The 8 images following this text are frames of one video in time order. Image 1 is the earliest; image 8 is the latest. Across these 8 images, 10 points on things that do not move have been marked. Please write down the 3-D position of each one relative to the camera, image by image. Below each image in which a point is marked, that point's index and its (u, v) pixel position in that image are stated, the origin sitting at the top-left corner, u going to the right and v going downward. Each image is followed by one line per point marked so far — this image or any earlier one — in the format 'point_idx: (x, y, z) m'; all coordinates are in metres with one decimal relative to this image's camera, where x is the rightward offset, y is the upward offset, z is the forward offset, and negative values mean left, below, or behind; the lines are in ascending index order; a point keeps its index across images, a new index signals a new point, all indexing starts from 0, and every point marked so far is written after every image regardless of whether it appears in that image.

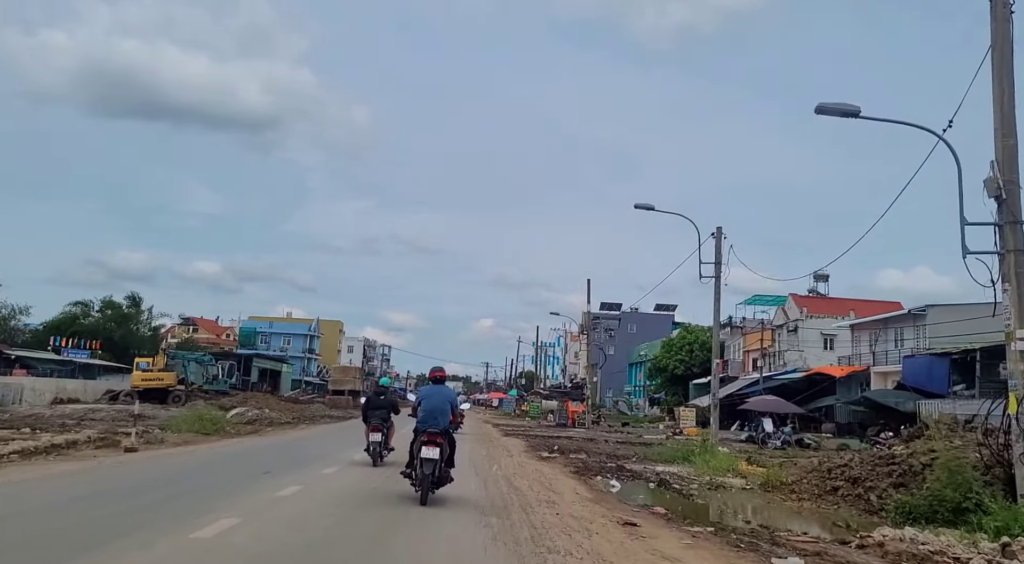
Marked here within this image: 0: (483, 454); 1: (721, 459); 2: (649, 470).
0: (-0.8, -4.4, +19.8) m
1: (+5.1, -4.4, +19.0) m
2: (+3.0, -4.2, +17.1) m
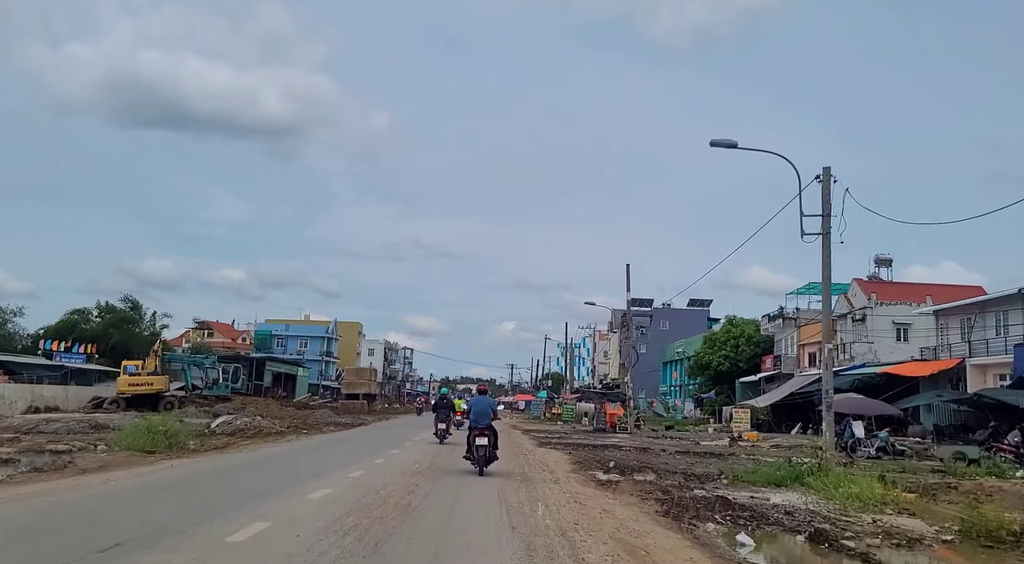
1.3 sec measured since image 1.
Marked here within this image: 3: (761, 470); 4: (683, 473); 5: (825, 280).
0: (+0.1, -3.6, +14.5) m
1: (+5.9, -3.5, +13.5) m
2: (+3.7, -3.3, +11.6) m
3: (+5.2, -3.9, +16.0) m
4: (+3.5, -3.9, +16.0) m
5: (+6.4, 0.0, +15.8) m
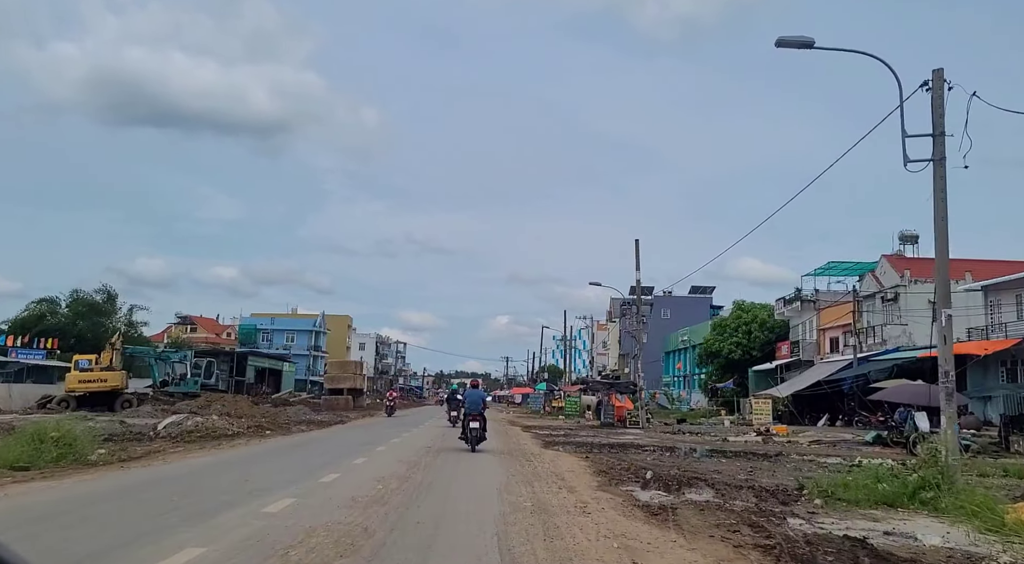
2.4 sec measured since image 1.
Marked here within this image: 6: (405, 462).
0: (+0.1, -2.8, +10.2) m
1: (+6.0, -2.7, +9.3) m
2: (+3.8, -2.5, +7.4) m
3: (+5.2, -3.0, +11.8) m
4: (+3.6, -3.1, +11.8) m
5: (+6.4, +0.9, +11.5) m
6: (-2.2, -3.7, +15.8) m
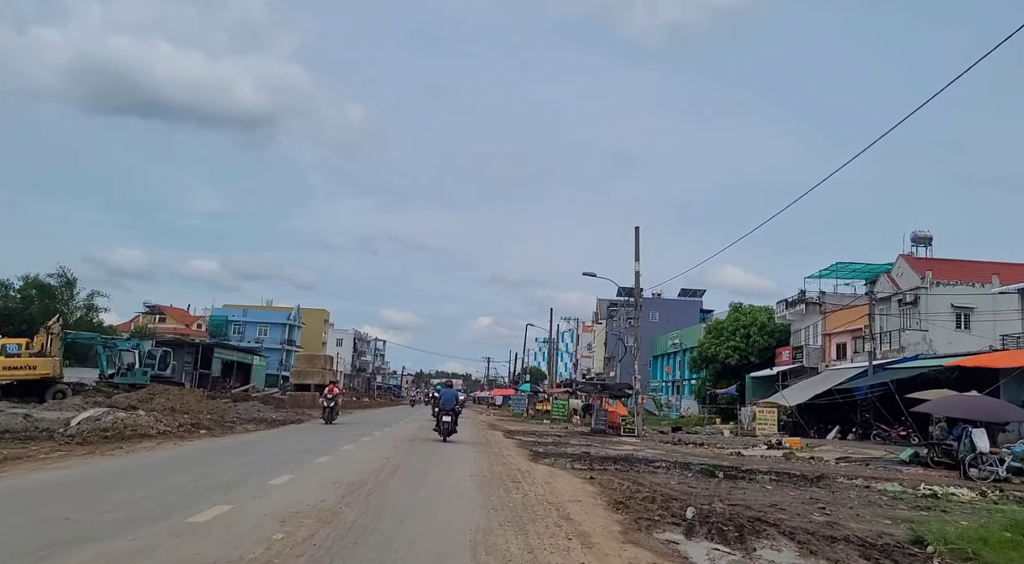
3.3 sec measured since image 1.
0: (0.0, -2.2, +6.4) m
1: (+5.9, -2.3, +5.6) m
2: (+3.7, -2.0, +3.7) m
3: (+5.0, -2.6, +8.1) m
4: (+3.4, -2.6, +8.1) m
5: (+6.3, +1.3, +7.9) m
6: (-2.5, -3.0, +12.0) m
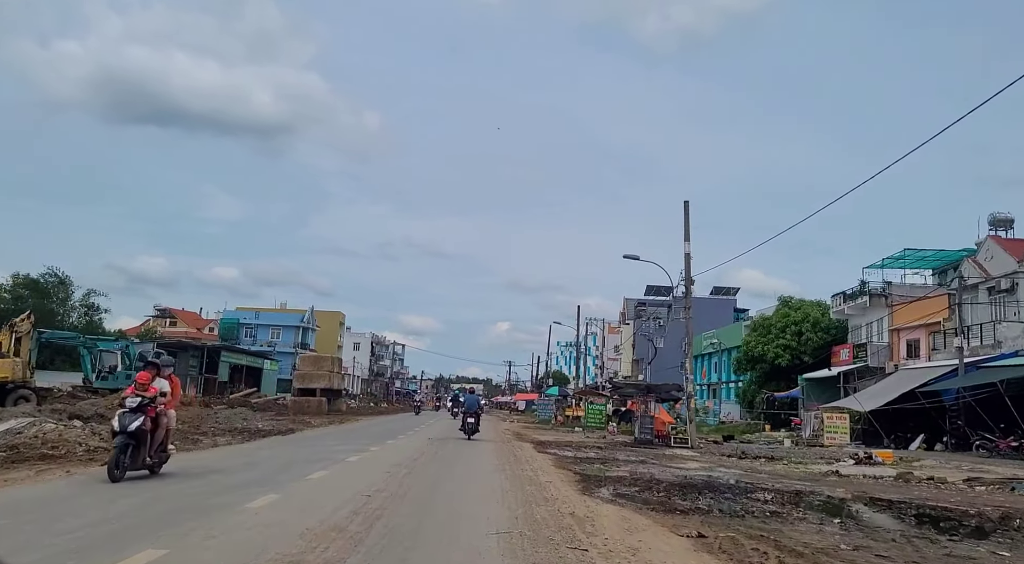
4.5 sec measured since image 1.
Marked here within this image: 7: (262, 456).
0: (+0.4, -1.5, +1.6) m
1: (+6.2, -1.5, +0.7) m
2: (+4.0, -1.3, -1.2) m
3: (+5.4, -1.9, +3.2) m
4: (+3.8, -1.9, +3.2) m
5: (+6.7, +2.0, +3.0) m
6: (-2.0, -2.4, +7.3) m
7: (-4.6, -3.2, +14.1) m
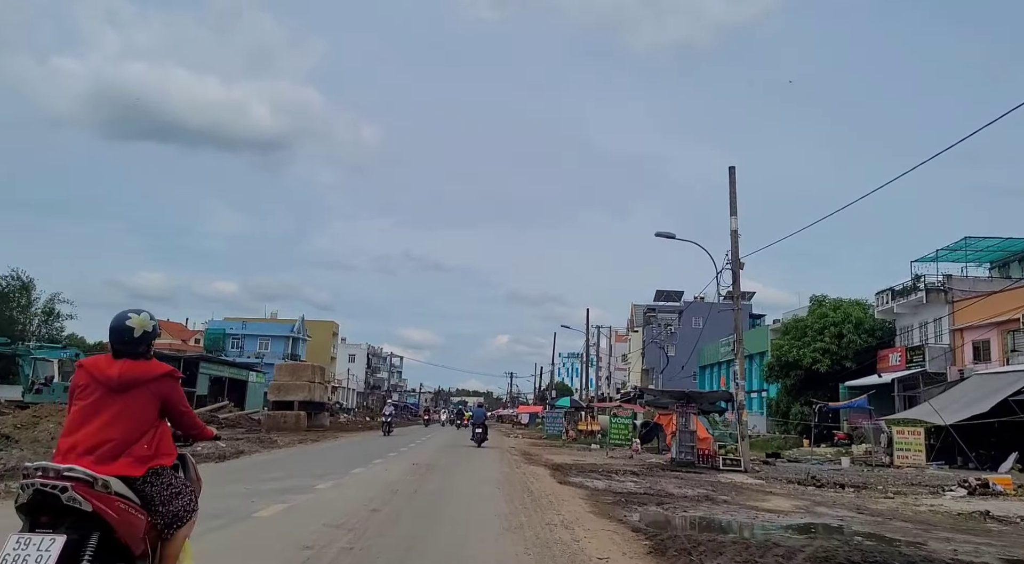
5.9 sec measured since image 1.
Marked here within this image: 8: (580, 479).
0: (+0.6, -0.7, -3.6) m
1: (+6.5, -0.6, -4.5) m
2: (+4.3, -0.4, -6.4) m
3: (+5.7, -1.0, -2.0) m
4: (+4.0, -1.0, -2.0) m
5: (+6.9, +2.9, -2.2) m
6: (-1.7, -1.6, +2.0) m
7: (-4.3, -2.6, +8.8) m
8: (+1.5, -4.2, +16.4) m
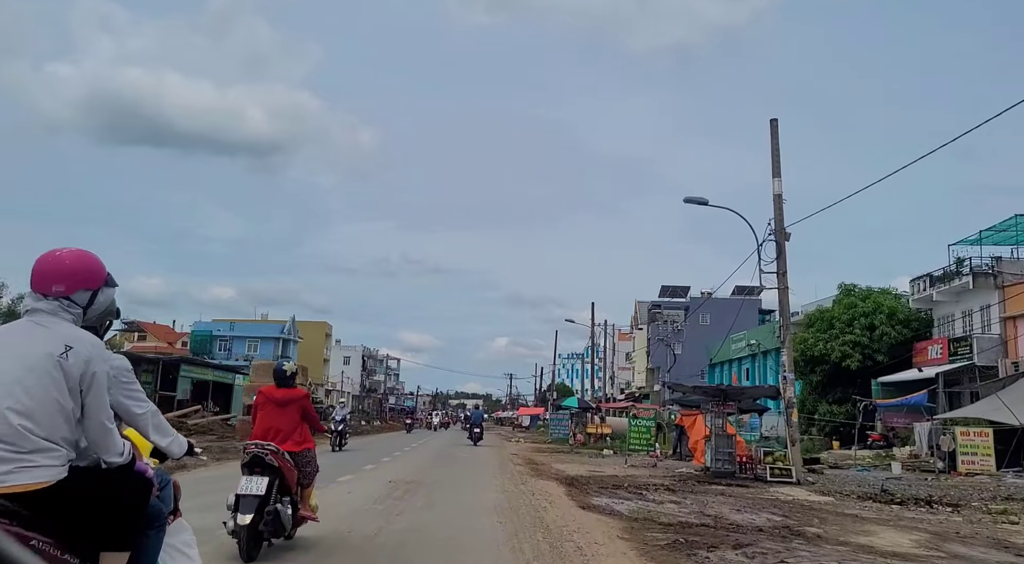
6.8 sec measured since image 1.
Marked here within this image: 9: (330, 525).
0: (+0.7, 0.0, -7.3) m
1: (+6.6, +0.1, -8.2) m
2: (+4.4, +0.3, -10.1) m
3: (+5.8, -0.3, -5.7) m
4: (+4.2, -0.4, -5.7) m
5: (+7.0, +3.6, -5.8) m
6: (-1.6, -1.0, -1.7) m
7: (-4.2, -2.0, +5.1) m
8: (+1.6, -3.6, +12.8) m
9: (-2.1, -2.9, +9.2) m
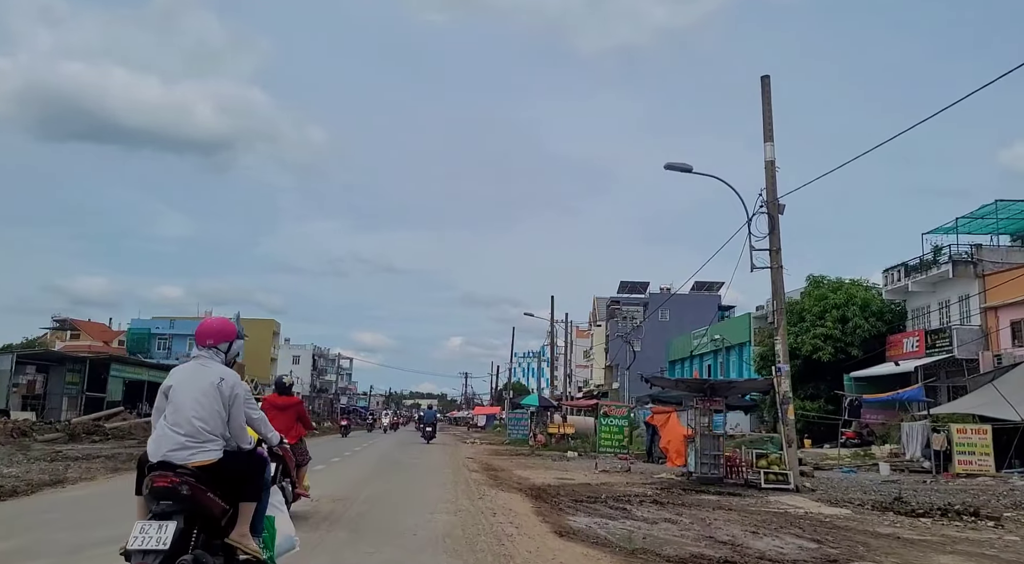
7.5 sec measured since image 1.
0: (+1.3, +0.4, -9.8) m
1: (+7.2, +0.5, -10.4) m
2: (+5.1, +0.8, -12.4) m
3: (+6.3, +0.1, -7.9) m
4: (+4.6, +0.1, -8.0) m
5: (+7.5, +4.0, -8.0) m
6: (-1.4, -0.6, -4.4) m
7: (-4.4, -1.6, +2.3) m
8: (+1.0, -3.1, +10.2) m
9: (-2.5, -2.5, +6.4) m
